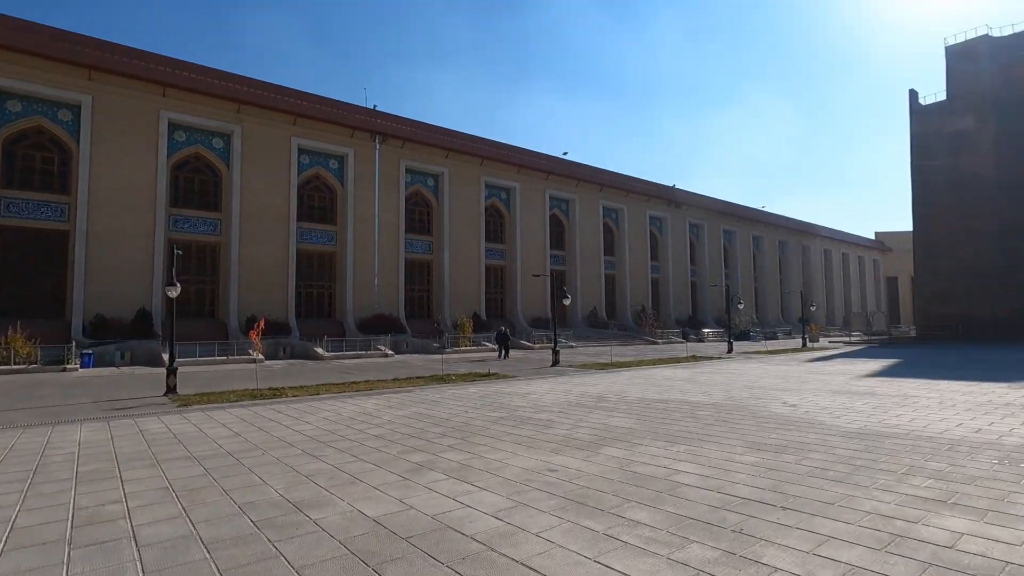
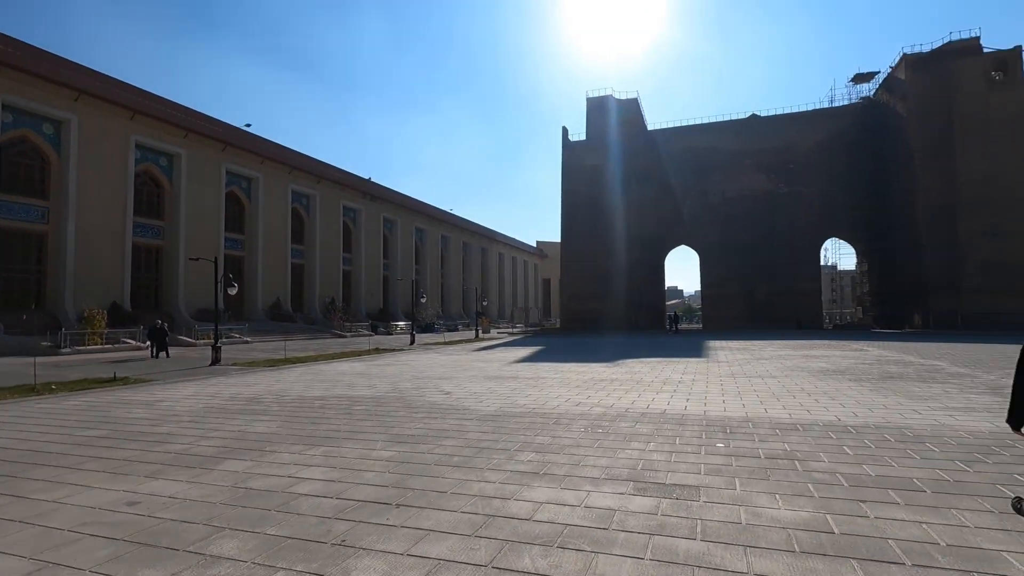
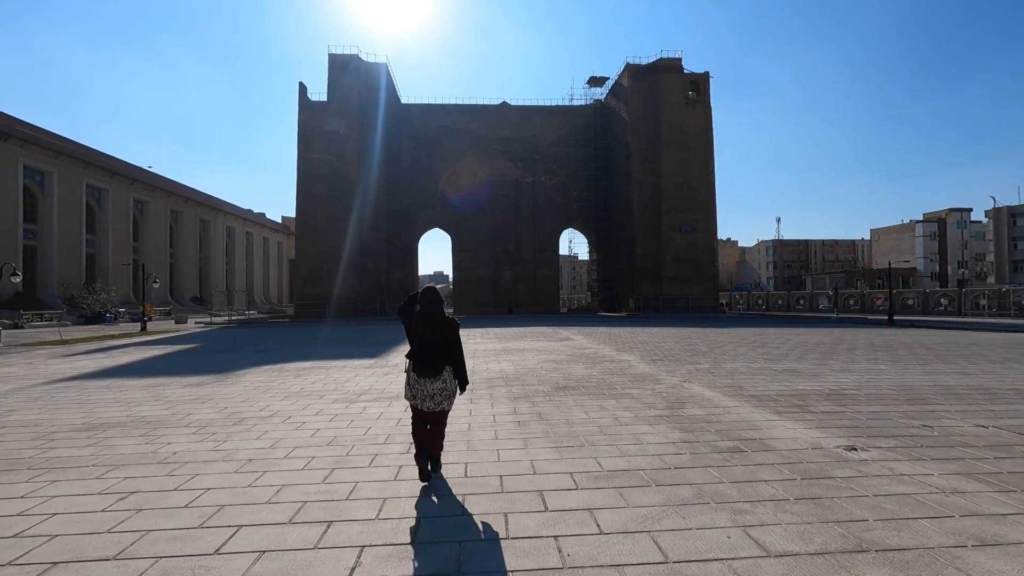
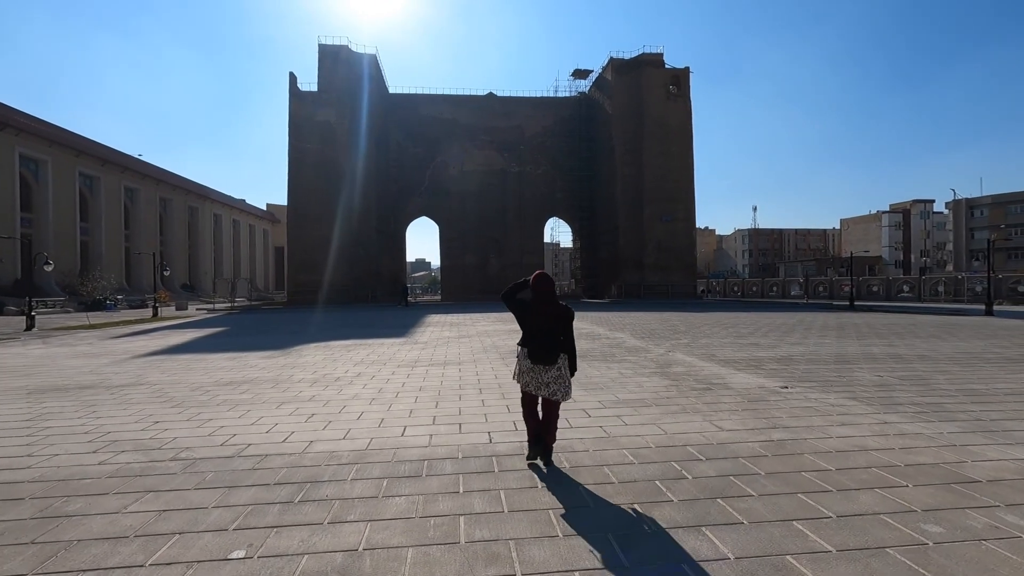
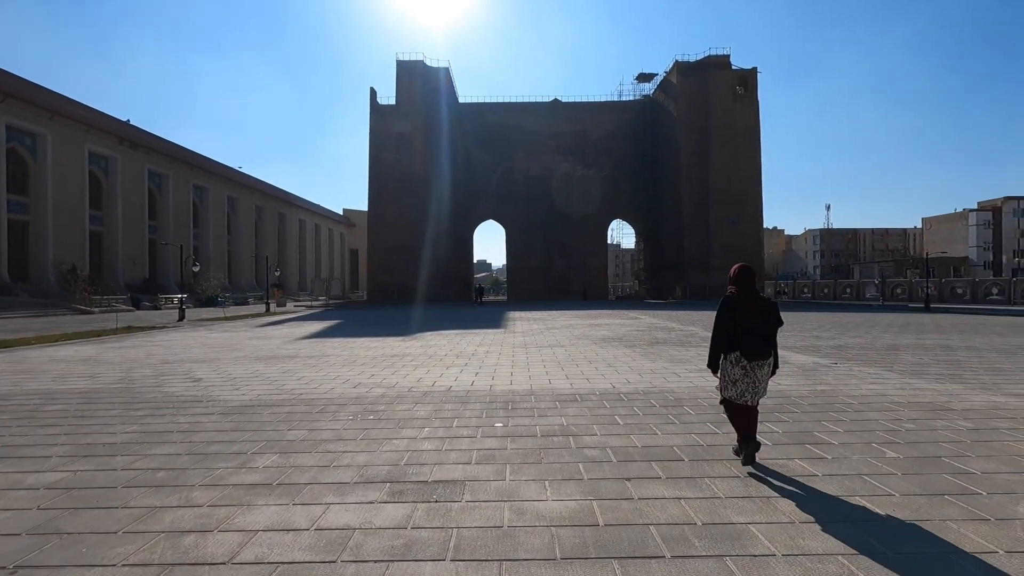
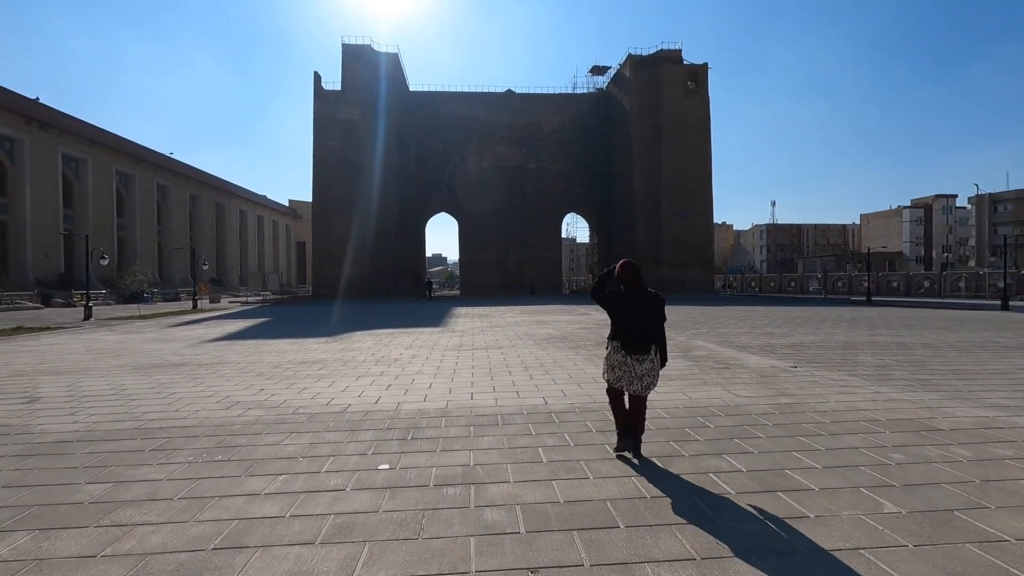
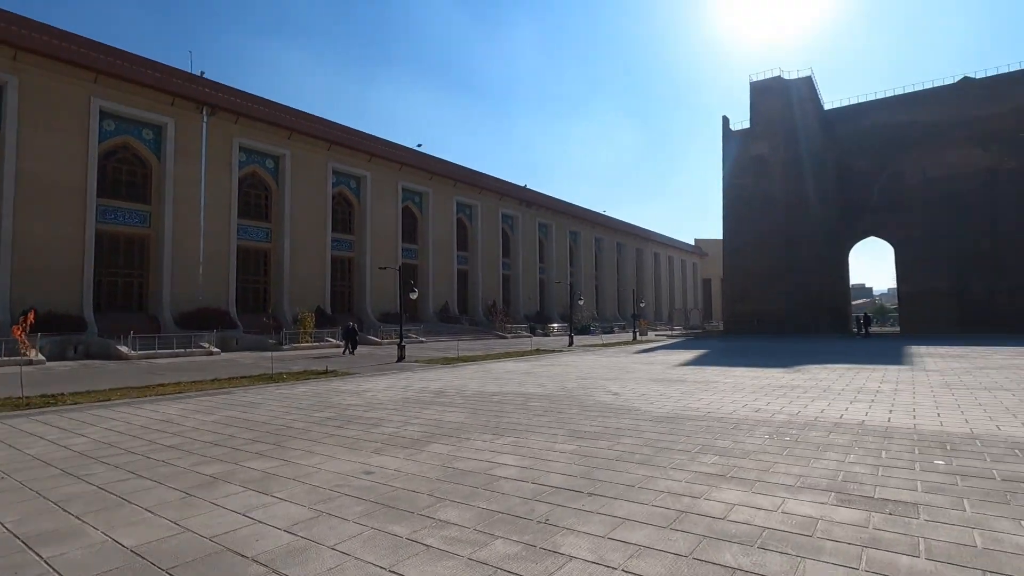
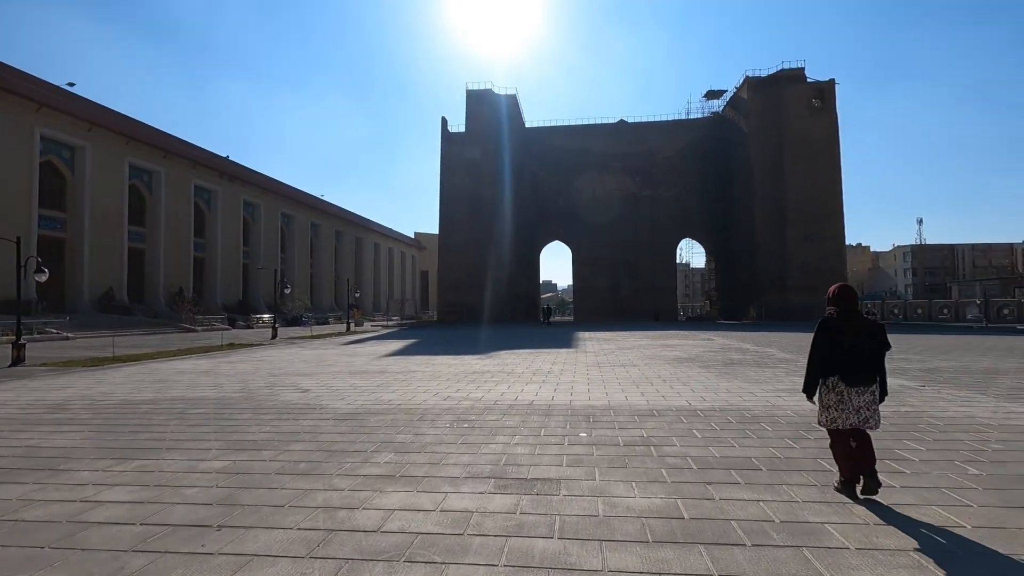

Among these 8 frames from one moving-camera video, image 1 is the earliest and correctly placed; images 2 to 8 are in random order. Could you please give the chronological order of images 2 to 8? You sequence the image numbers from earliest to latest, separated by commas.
7, 2, 8, 5, 6, 4, 3
